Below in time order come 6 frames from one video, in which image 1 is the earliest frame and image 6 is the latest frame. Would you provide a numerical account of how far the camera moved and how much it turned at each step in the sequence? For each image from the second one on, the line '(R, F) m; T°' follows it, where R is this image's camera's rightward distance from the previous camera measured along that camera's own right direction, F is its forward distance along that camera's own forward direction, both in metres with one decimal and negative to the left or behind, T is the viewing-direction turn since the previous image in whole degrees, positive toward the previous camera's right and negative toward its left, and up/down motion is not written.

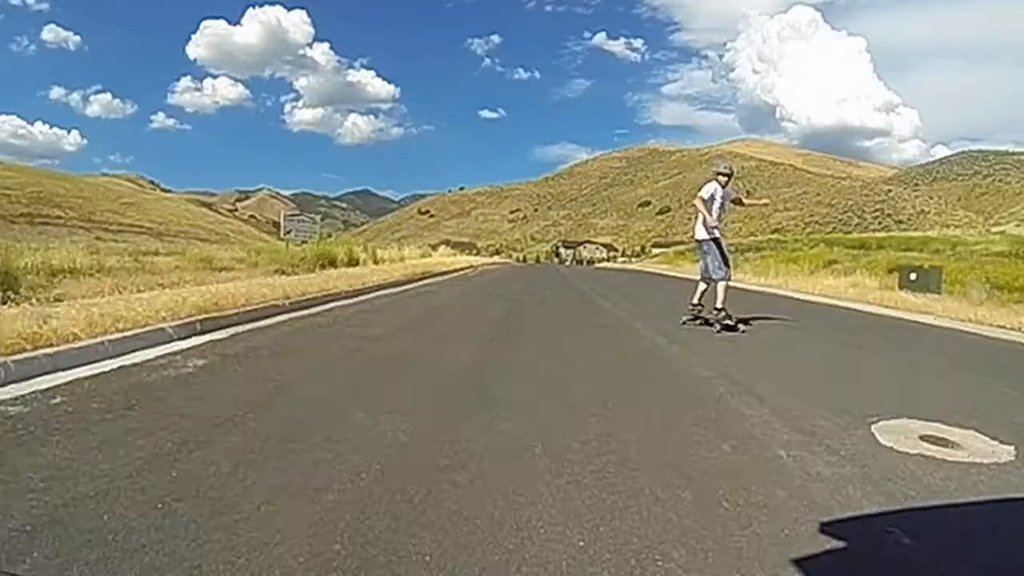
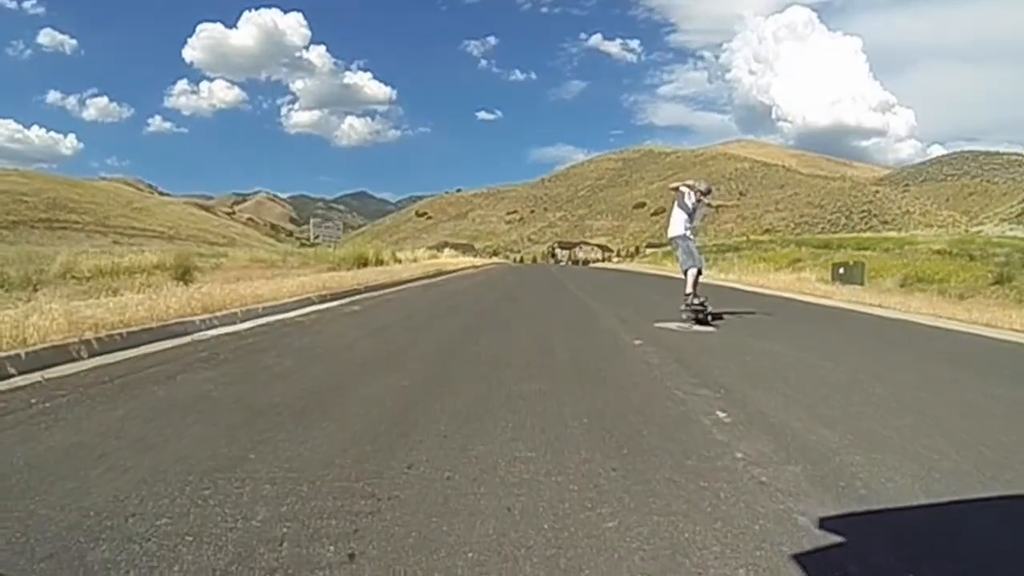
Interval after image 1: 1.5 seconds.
(0.0, -8.8) m; 0°
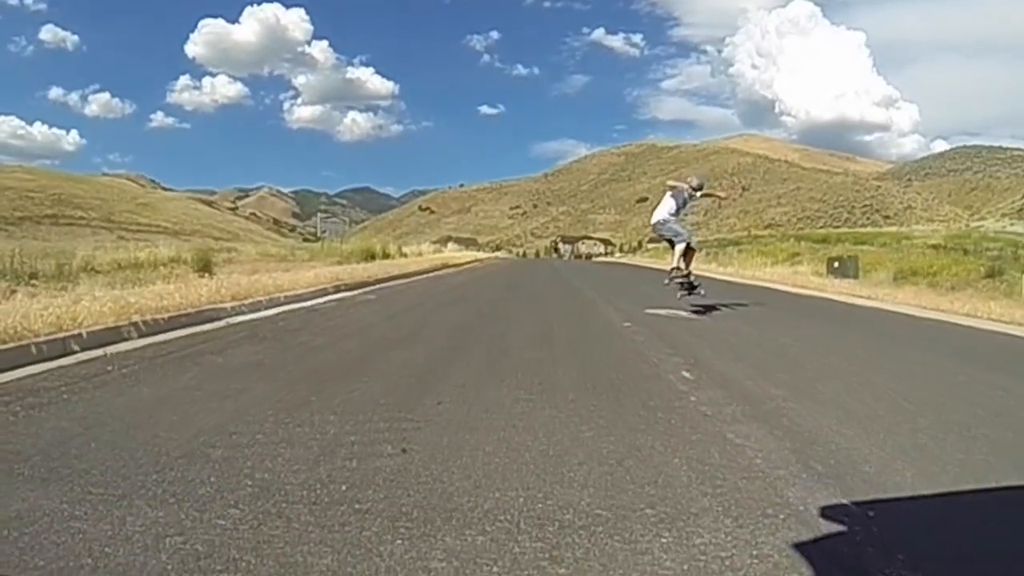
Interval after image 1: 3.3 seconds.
(0.0, -1.4) m; 0°
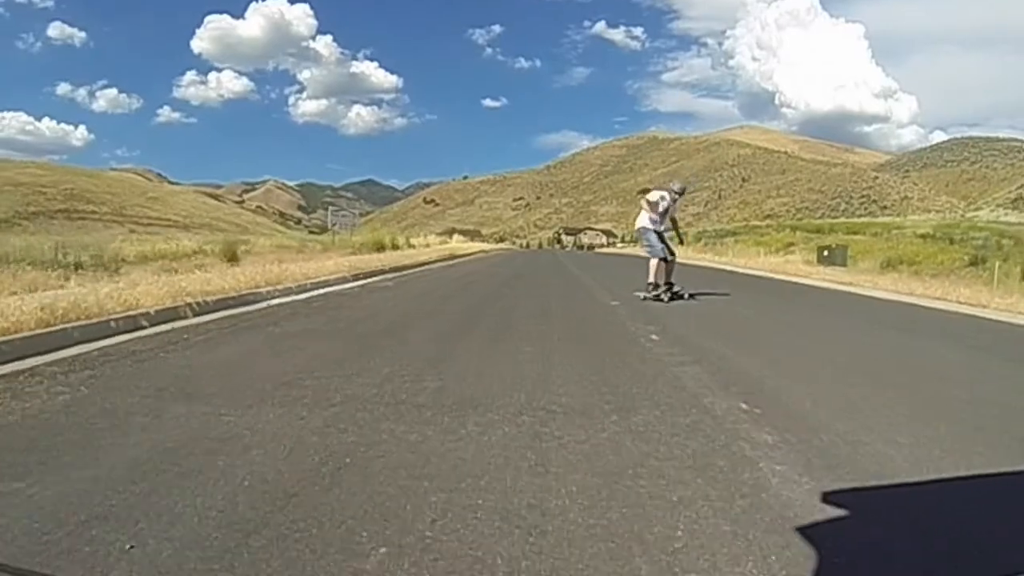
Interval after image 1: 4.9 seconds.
(0.0, -2.0) m; 0°
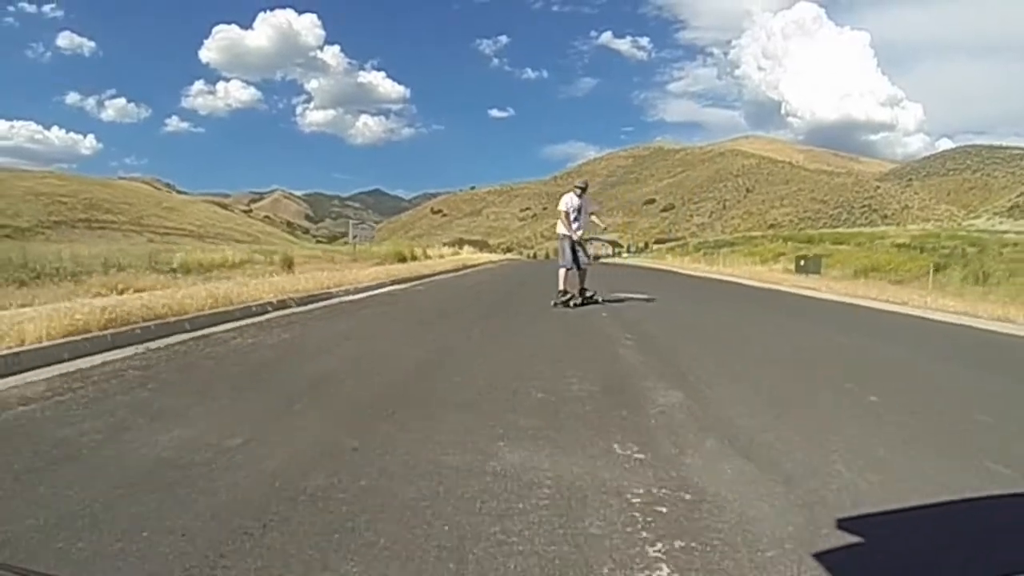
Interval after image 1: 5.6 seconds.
(0.0, -6.0) m; 0°
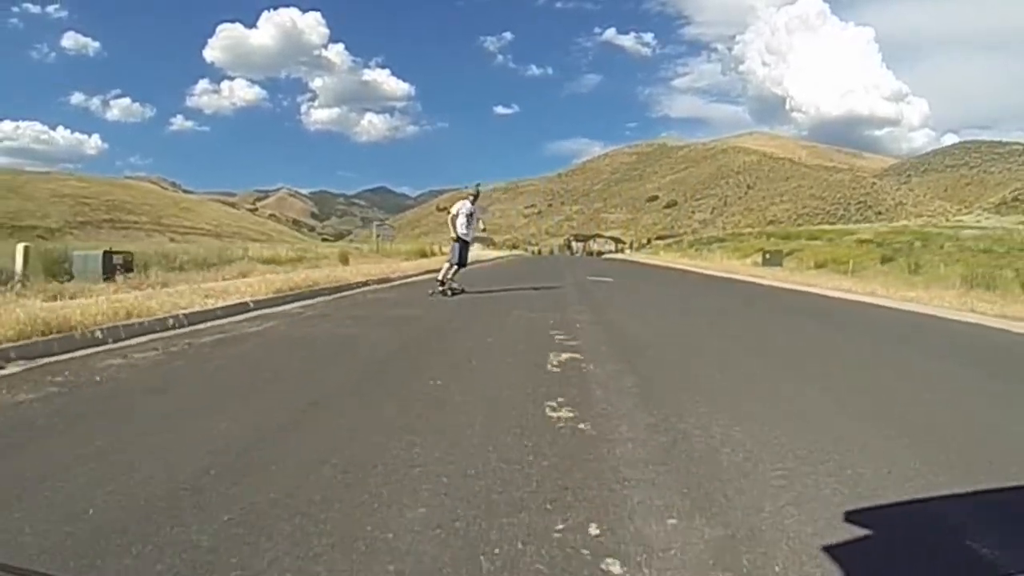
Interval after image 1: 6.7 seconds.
(0.0, -9.7) m; 0°
